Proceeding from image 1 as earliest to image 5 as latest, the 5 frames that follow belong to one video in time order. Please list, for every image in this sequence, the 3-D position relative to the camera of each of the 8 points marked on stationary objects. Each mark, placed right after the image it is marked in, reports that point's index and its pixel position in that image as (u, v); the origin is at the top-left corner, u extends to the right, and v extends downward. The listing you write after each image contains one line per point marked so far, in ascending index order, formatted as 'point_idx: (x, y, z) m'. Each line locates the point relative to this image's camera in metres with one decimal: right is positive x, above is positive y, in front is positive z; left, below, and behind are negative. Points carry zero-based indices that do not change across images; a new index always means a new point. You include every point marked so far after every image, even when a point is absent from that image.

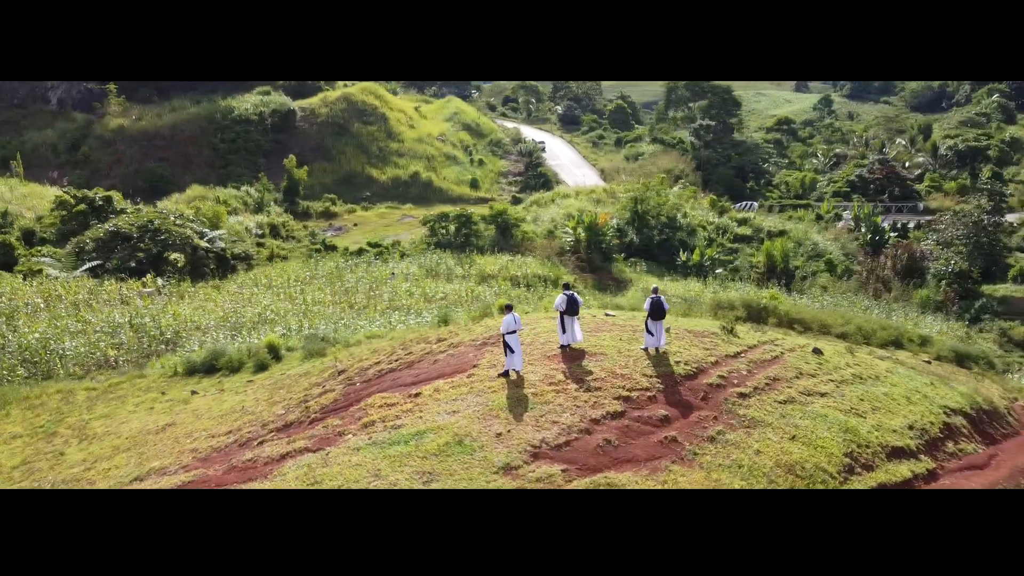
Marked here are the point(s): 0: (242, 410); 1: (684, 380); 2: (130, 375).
0: (-2.9, -1.3, +9.0) m
1: (+1.4, -0.8, +6.8) m
2: (-5.6, -1.3, +12.2) m
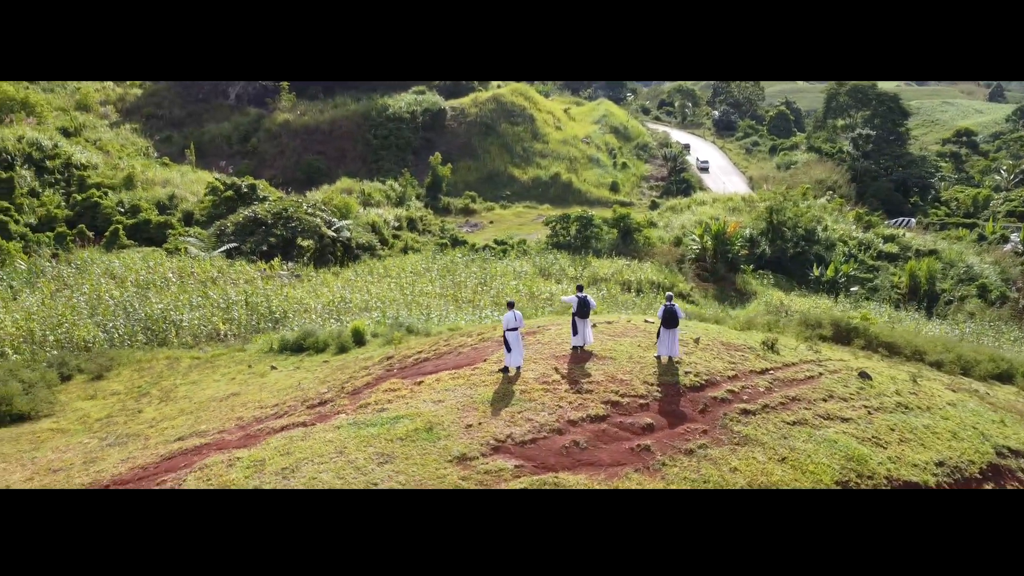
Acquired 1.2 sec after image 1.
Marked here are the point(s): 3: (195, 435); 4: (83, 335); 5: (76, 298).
0: (-2.4, -1.1, +9.6) m
1: (+1.4, -0.8, +6.7) m
2: (-4.5, -1.0, +13.3) m
3: (-2.8, -1.3, +7.4) m
4: (-6.6, -0.7, +12.8) m
5: (-7.4, -0.2, +14.3) m
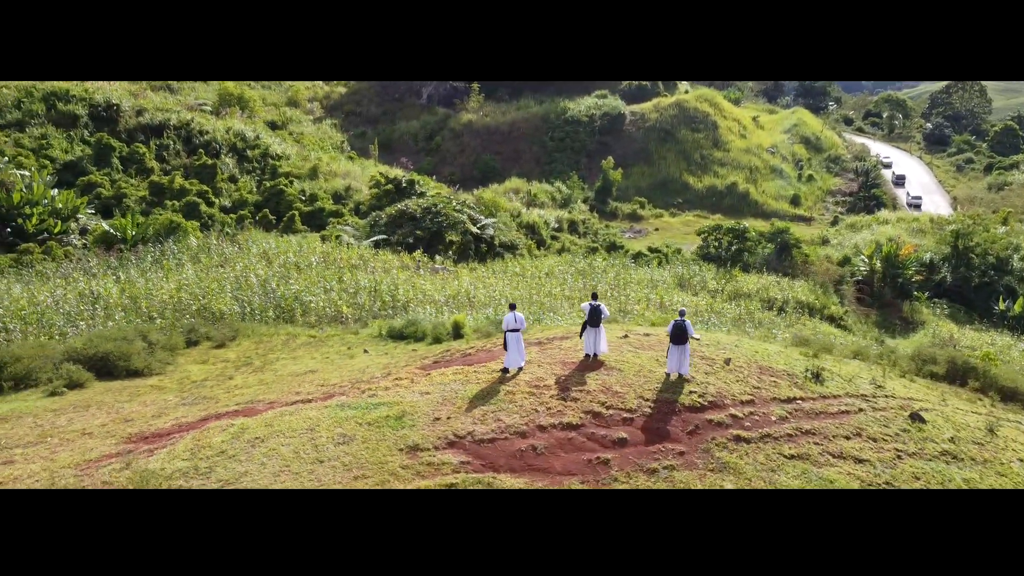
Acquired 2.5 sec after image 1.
0: (-1.7, -1.0, +10.2) m
1: (+1.3, -1.0, +6.4) m
2: (-2.9, -0.7, +14.2) m
3: (-2.6, -1.1, +8.1) m
4: (-5.0, -0.3, +14.2) m
5: (-5.4, +0.2, +15.9) m
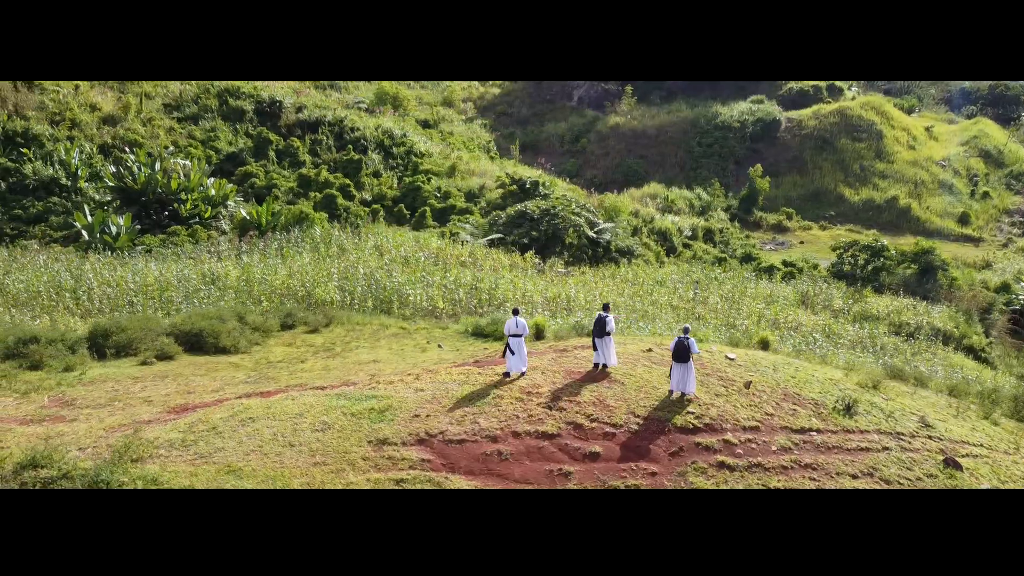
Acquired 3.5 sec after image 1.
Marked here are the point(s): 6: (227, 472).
0: (-1.1, -0.9, +10.5) m
1: (+1.2, -1.1, +6.2) m
2: (-1.4, -0.7, +14.7) m
3: (-2.3, -1.0, +8.7) m
4: (-3.4, -0.1, +15.1) m
5: (-3.5, +0.5, +16.8) m
6: (-1.9, -1.2, +5.4) m
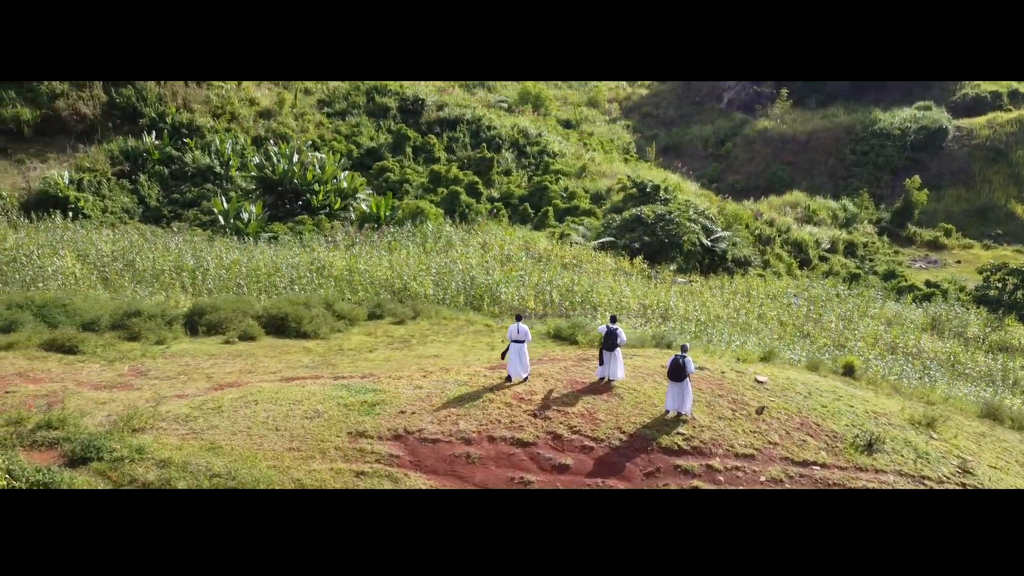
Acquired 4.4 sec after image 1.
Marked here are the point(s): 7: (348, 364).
0: (-0.4, -0.9, +10.7) m
1: (+1.1, -1.2, +6.1) m
2: (+0.1, -0.7, +14.9) m
3: (-2.0, -0.9, +9.1) m
4: (-1.8, 0.0, +15.6) m
5: (-1.5, +0.6, +17.3) m
6: (-2.1, -1.1, +5.8) m
7: (-2.0, -1.0, +10.2) m
